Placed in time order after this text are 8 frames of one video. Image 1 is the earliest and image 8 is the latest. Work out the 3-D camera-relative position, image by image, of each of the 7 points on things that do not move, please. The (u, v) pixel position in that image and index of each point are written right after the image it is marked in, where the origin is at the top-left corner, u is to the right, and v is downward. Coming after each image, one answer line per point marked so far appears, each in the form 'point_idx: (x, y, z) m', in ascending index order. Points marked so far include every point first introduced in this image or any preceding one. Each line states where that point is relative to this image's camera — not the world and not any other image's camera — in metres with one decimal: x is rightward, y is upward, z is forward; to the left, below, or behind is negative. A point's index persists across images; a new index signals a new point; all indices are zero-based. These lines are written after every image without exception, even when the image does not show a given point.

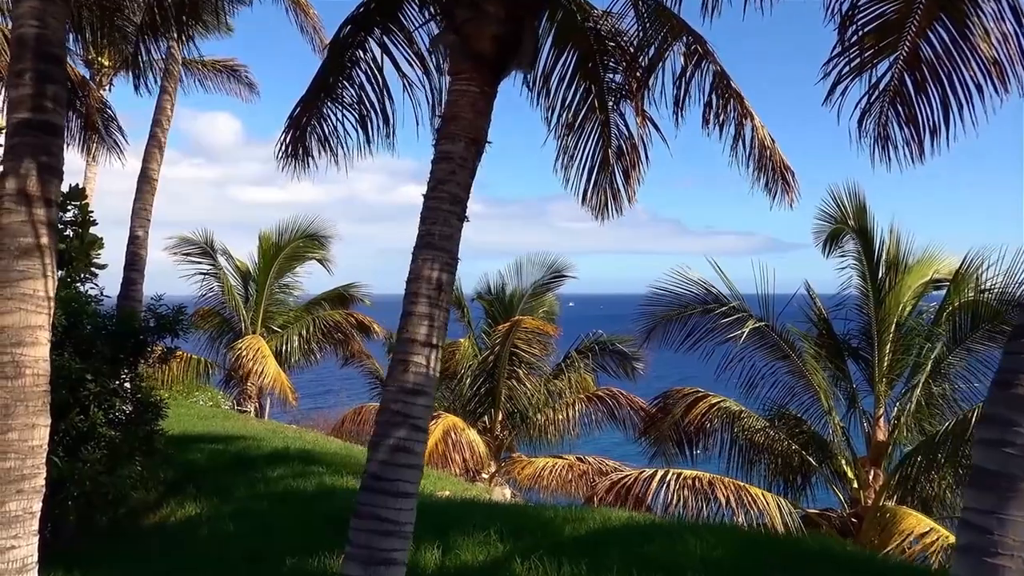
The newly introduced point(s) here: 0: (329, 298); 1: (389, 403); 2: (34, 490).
0: (-3.6, -0.2, +16.8) m
1: (-0.5, -0.5, +3.7) m
2: (-2.1, -0.9, +3.8) m
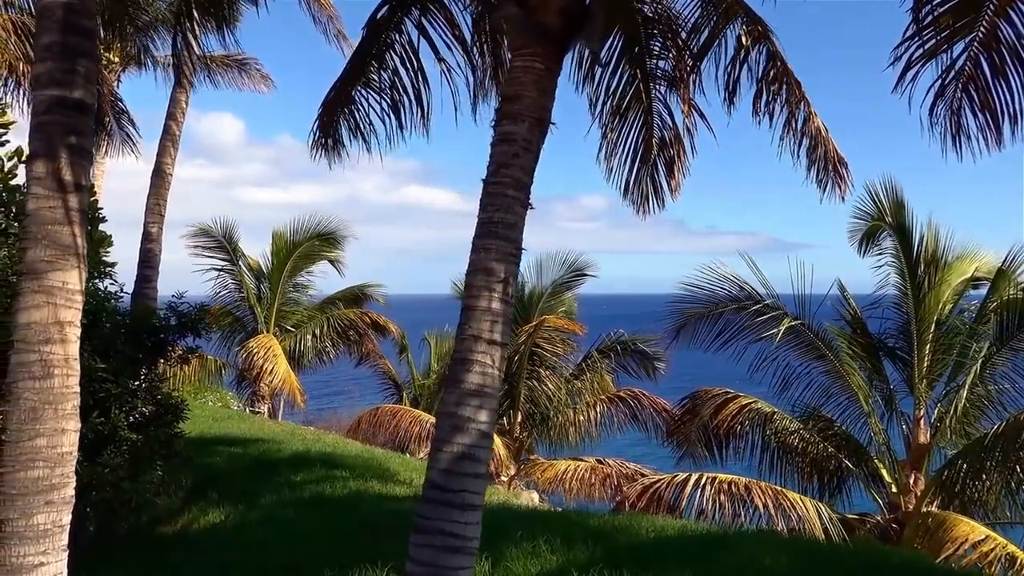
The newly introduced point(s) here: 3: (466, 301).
0: (-3.3, -0.2, +16.5) m
1: (-0.2, -0.5, +3.4) m
2: (-1.8, -0.9, +3.5) m
3: (-0.2, -0.1, +3.5) m
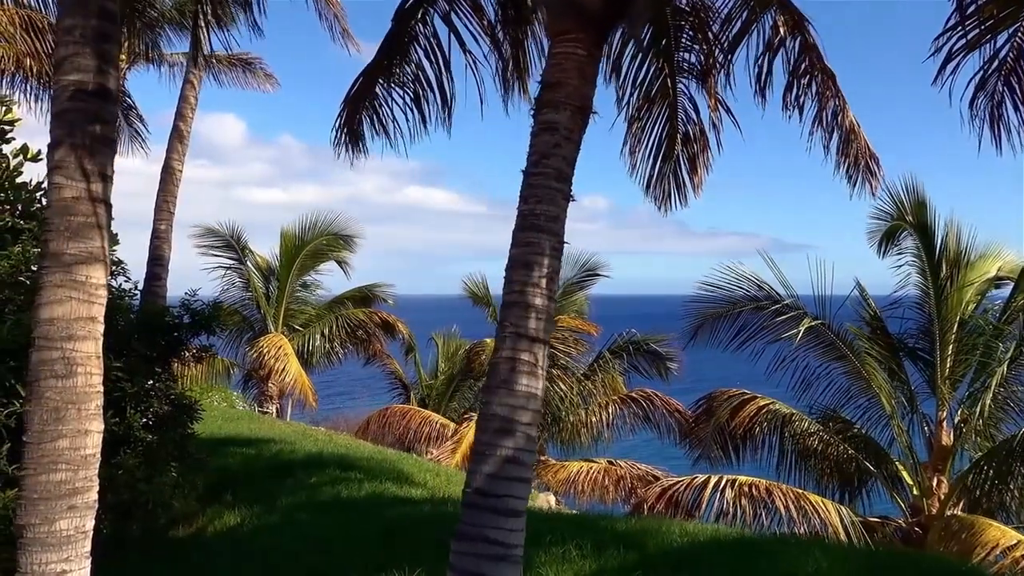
0: (-3.1, -0.2, +16.4) m
1: (-0.1, -0.5, +3.2) m
2: (-1.7, -0.9, +3.3) m
3: (0.0, 0.0, +3.4) m
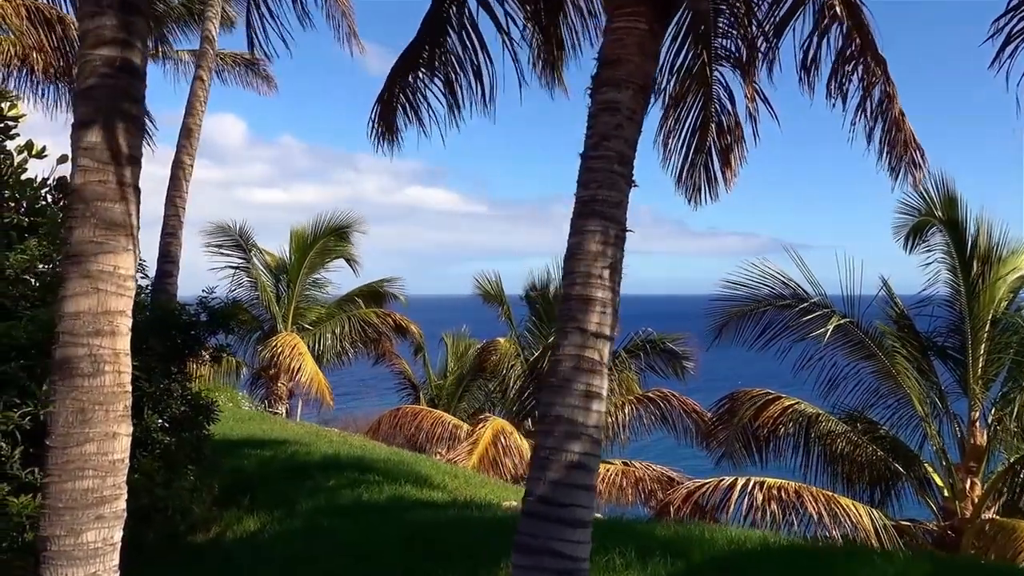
0: (-2.9, -0.1, +16.1) m
1: (+0.2, -0.4, +3.0) m
2: (-1.4, -0.8, +3.1) m
3: (+0.2, 0.0, +3.1) m
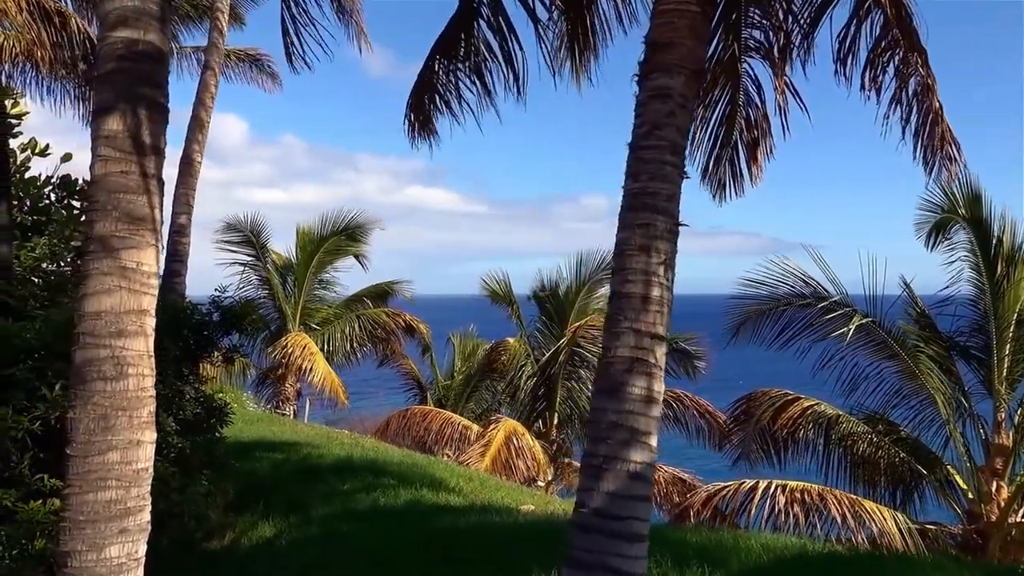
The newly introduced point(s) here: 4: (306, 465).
0: (-2.7, -0.1, +15.9) m
1: (+0.3, -0.4, +2.8) m
2: (-1.3, -0.8, +2.9) m
3: (+0.4, 0.0, +2.9) m
4: (-1.9, -1.7, +7.9) m
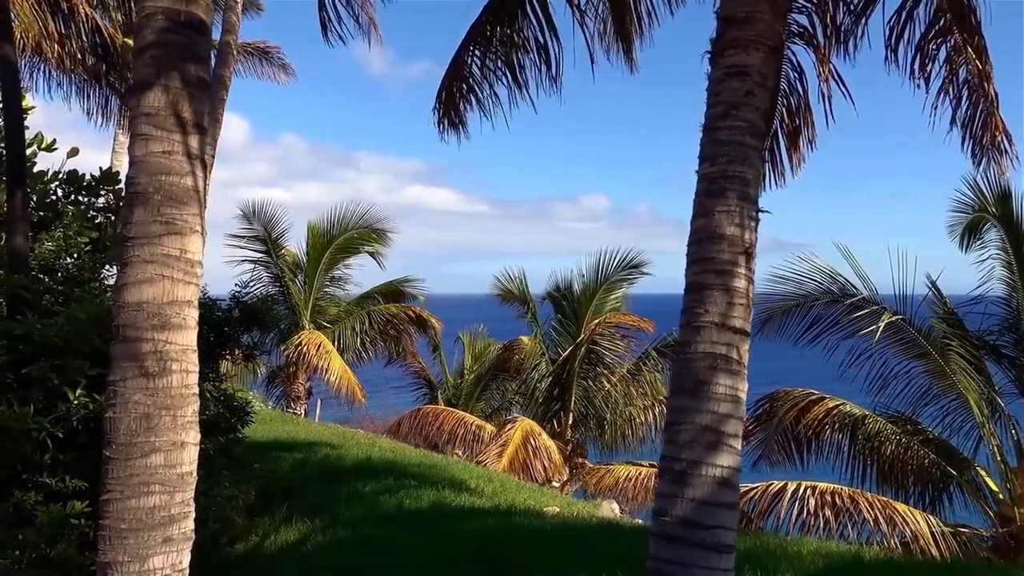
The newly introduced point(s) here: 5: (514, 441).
0: (-2.5, -0.1, +15.7) m
1: (+0.6, -0.4, +2.6) m
2: (-1.1, -0.8, +2.7) m
3: (+0.6, 0.0, +2.7) m
4: (-1.7, -1.6, +7.7) m
5: (0.0, -2.0, +11.0) m
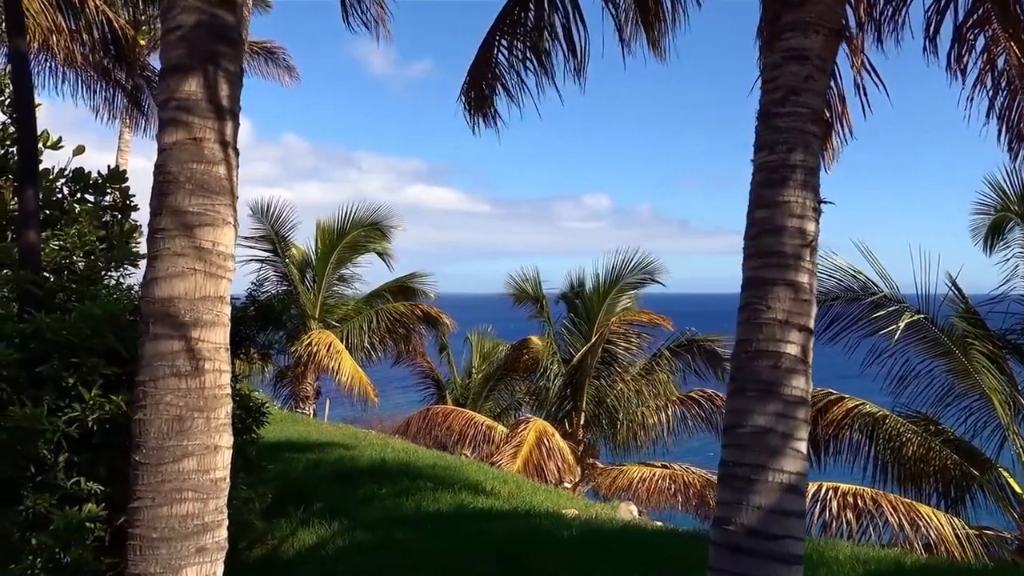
0: (-2.3, -0.1, +15.6) m
1: (+0.7, -0.4, +2.4) m
2: (-0.9, -0.8, +2.5) m
3: (+0.7, 0.0, +2.6) m
4: (-1.5, -1.6, +7.6) m
5: (+0.2, -2.0, +10.8) m
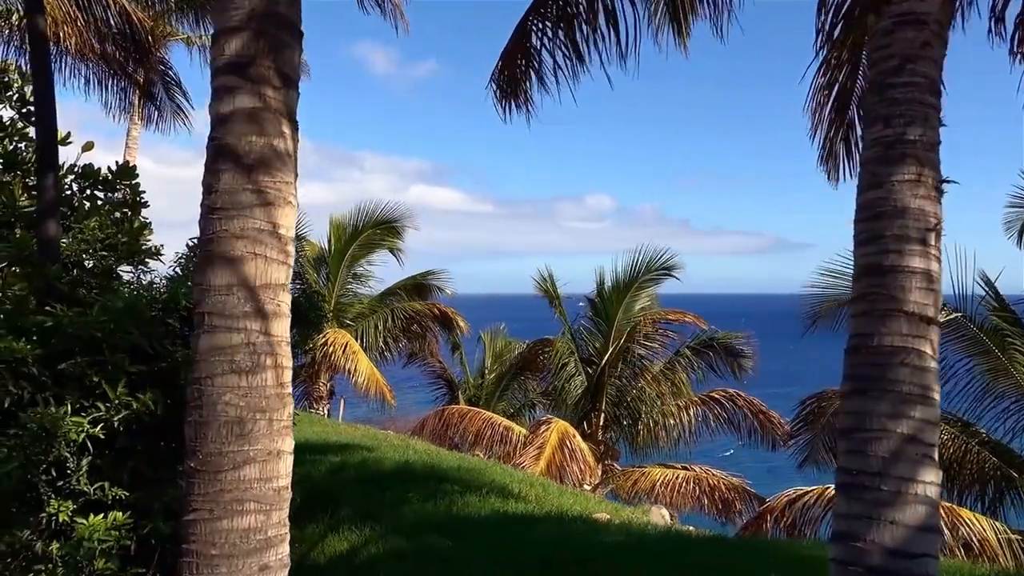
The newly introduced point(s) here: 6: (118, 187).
0: (-2.0, 0.0, +15.3) m
1: (+1.0, -0.3, +2.2) m
2: (-0.7, -0.7, +2.3) m
3: (+1.0, +0.1, +2.3) m
4: (-1.3, -1.6, +7.3) m
5: (+0.5, -1.9, +10.6) m
6: (-2.9, +0.8, +6.4) m
